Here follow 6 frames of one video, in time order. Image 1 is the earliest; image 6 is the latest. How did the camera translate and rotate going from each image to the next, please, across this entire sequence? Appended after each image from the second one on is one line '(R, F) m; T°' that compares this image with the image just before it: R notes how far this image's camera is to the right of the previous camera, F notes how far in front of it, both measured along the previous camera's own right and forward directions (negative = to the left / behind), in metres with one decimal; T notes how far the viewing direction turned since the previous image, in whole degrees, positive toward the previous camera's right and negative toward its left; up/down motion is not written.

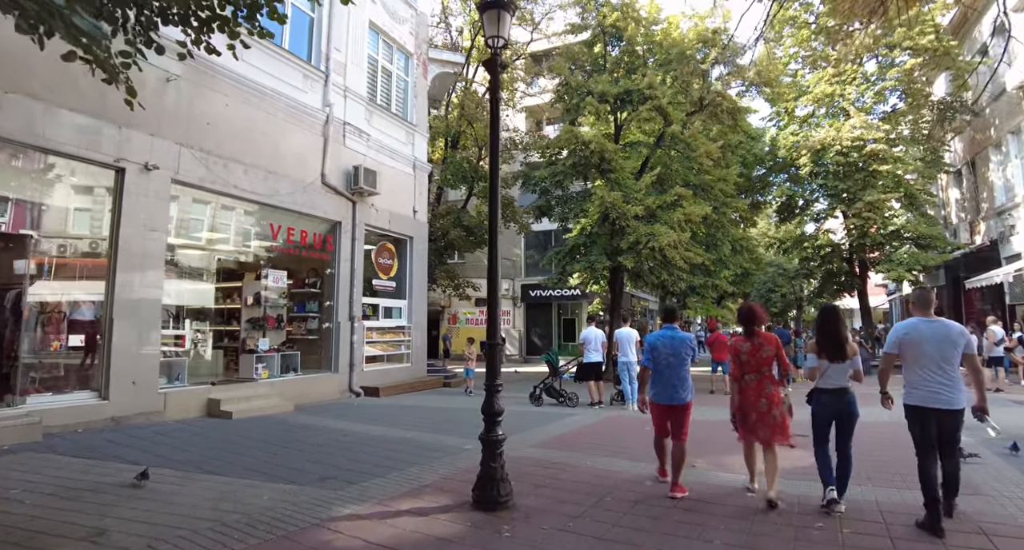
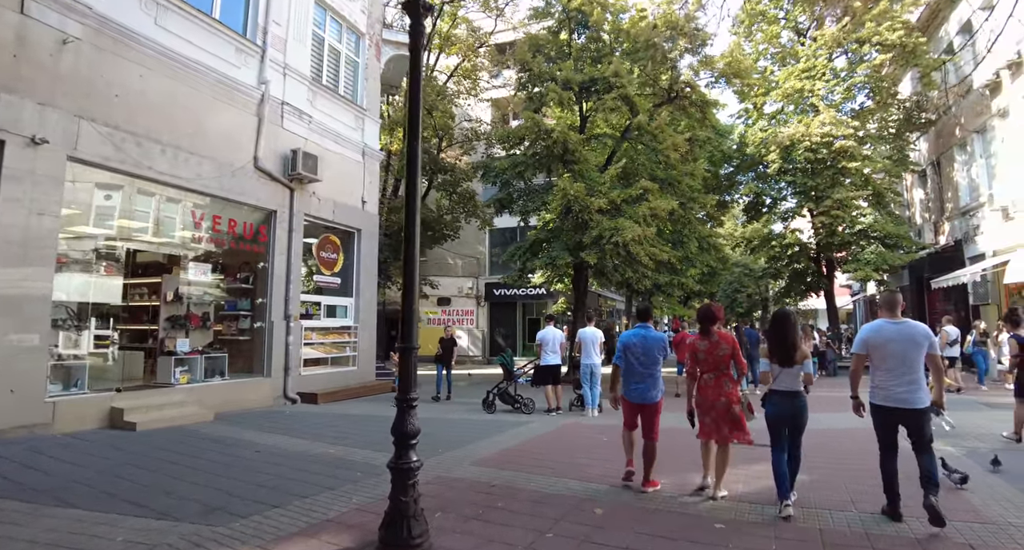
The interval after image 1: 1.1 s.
(+0.3, +0.8) m; +3°
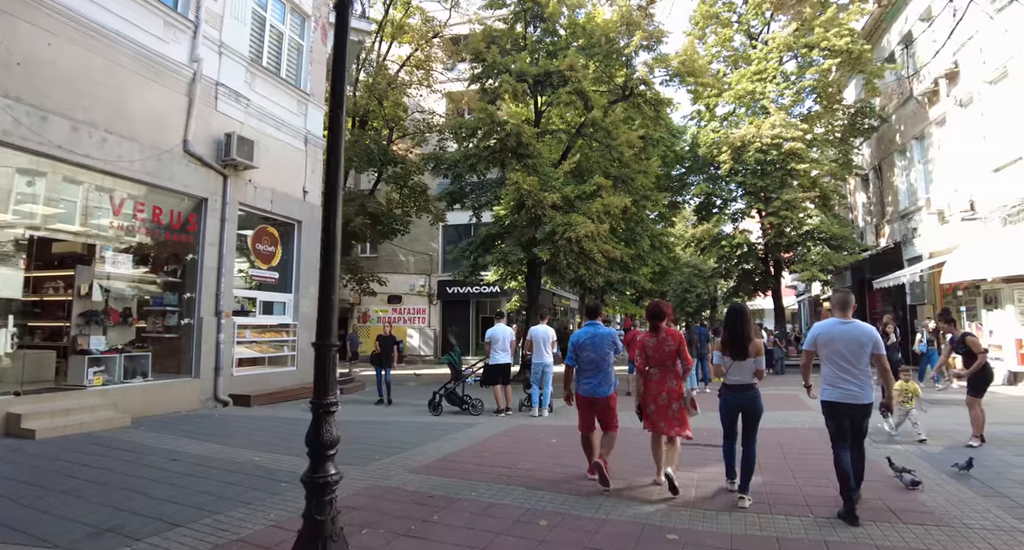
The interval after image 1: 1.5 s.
(+0.1, +0.4) m; +4°
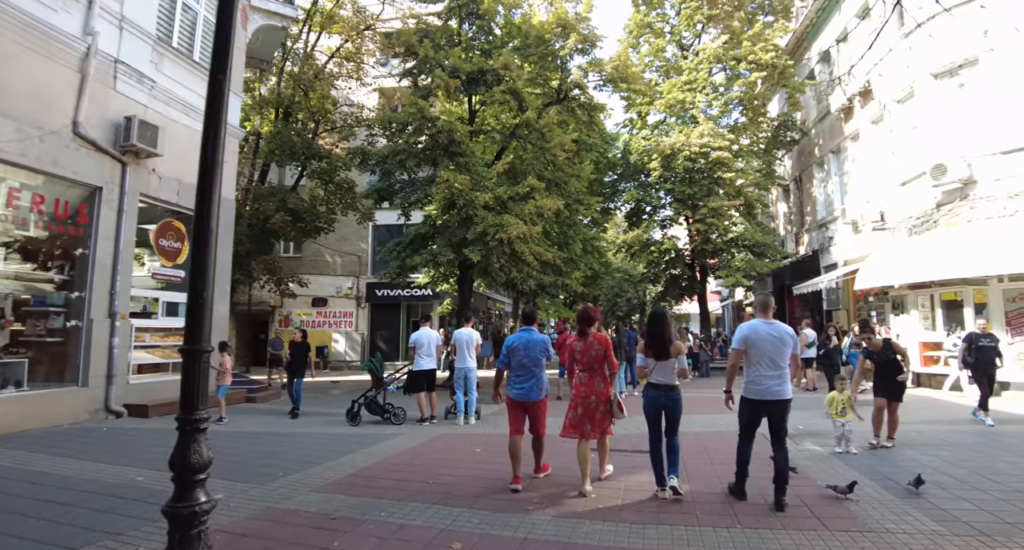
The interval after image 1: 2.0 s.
(+0.1, +0.3) m; +6°
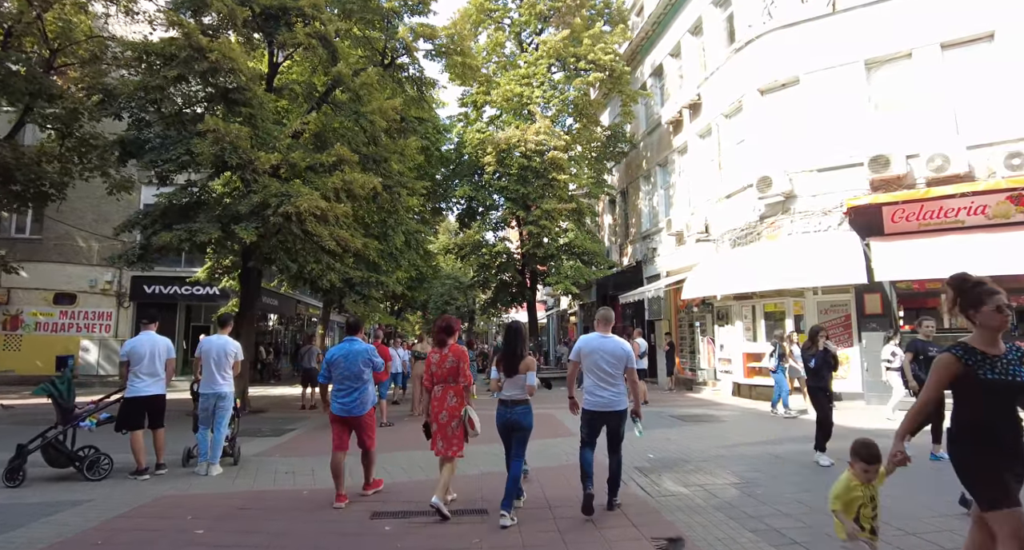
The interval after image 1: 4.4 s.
(+0.4, +2.2) m; +16°
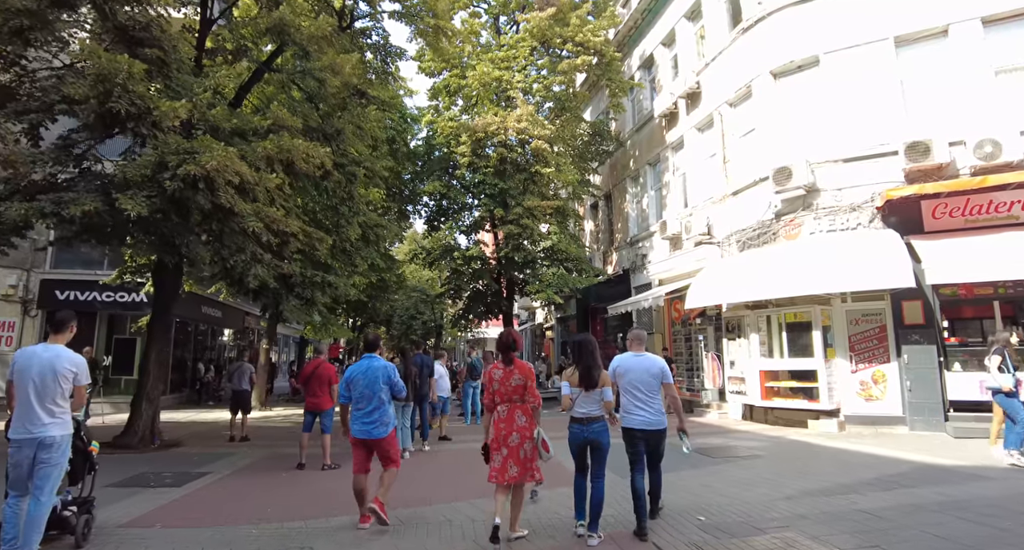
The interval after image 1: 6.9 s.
(-0.2, +2.2) m; +3°
